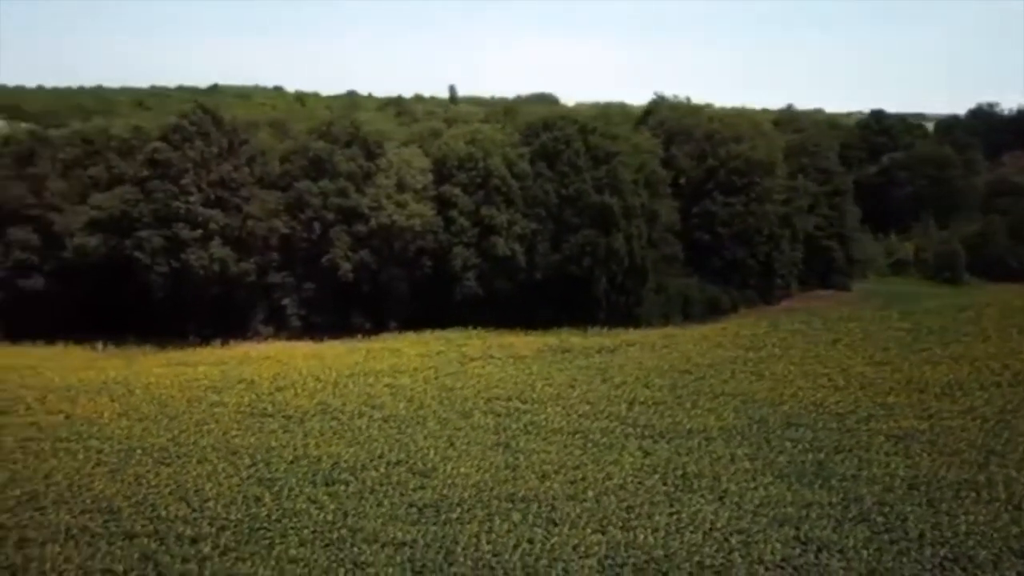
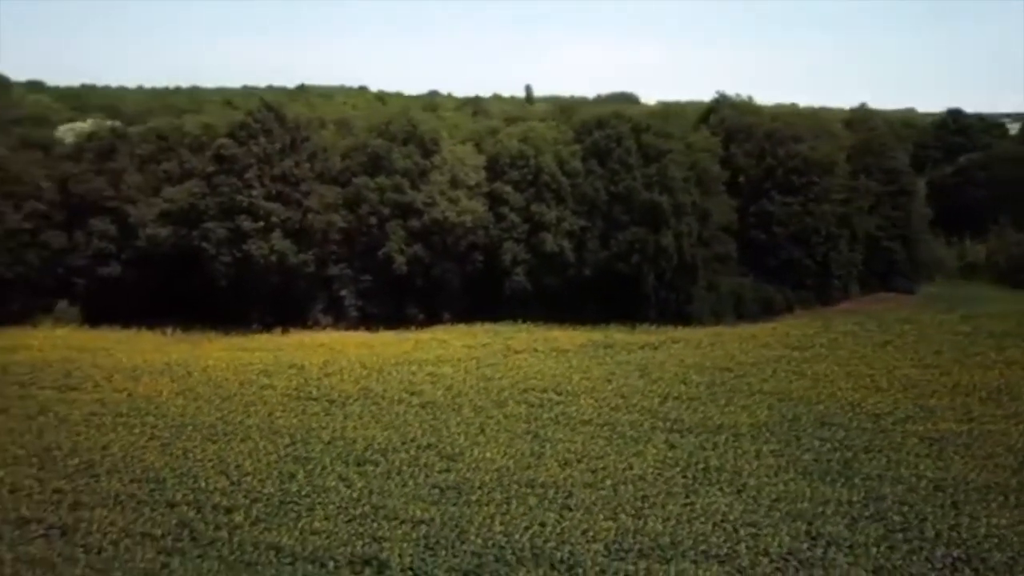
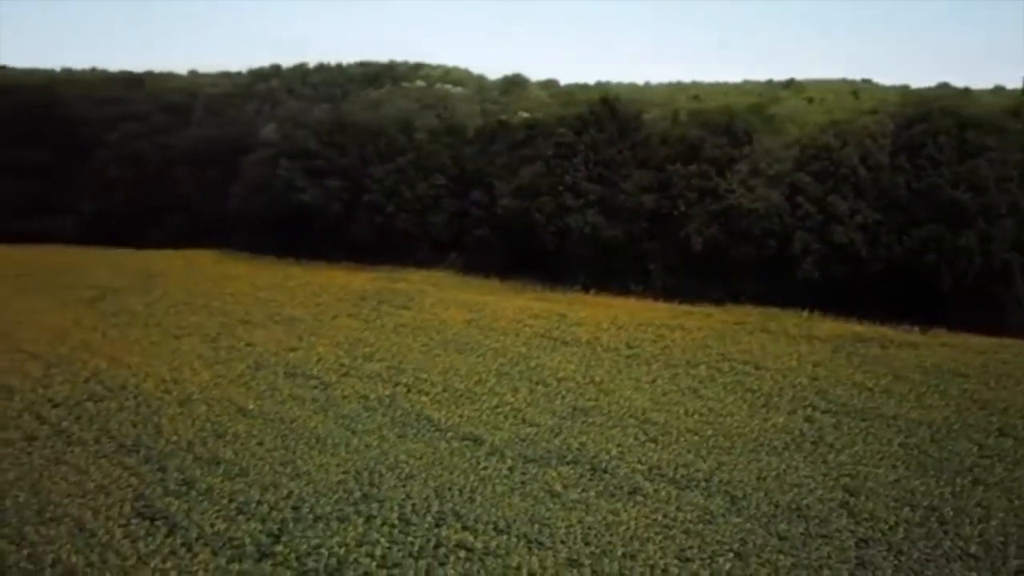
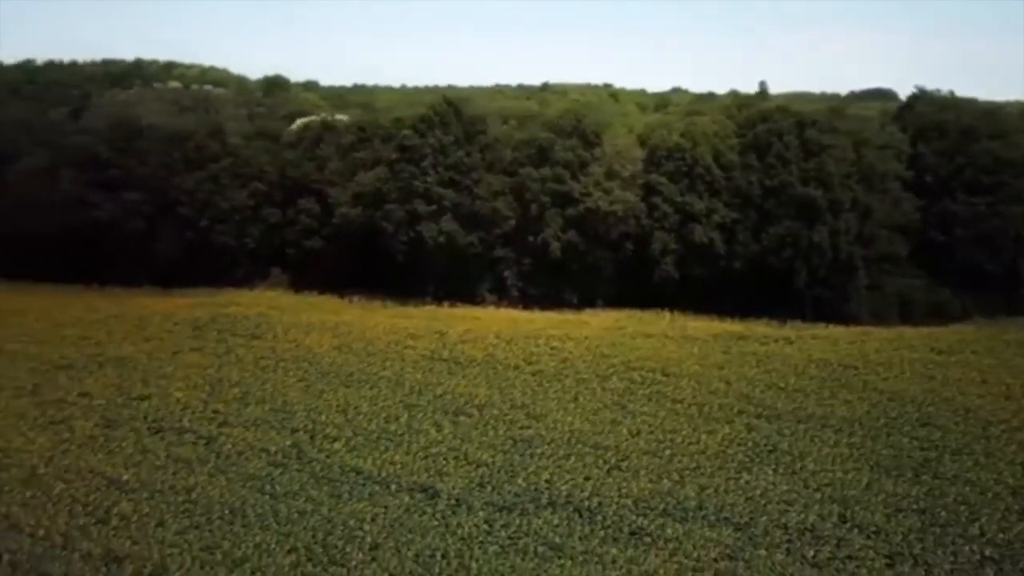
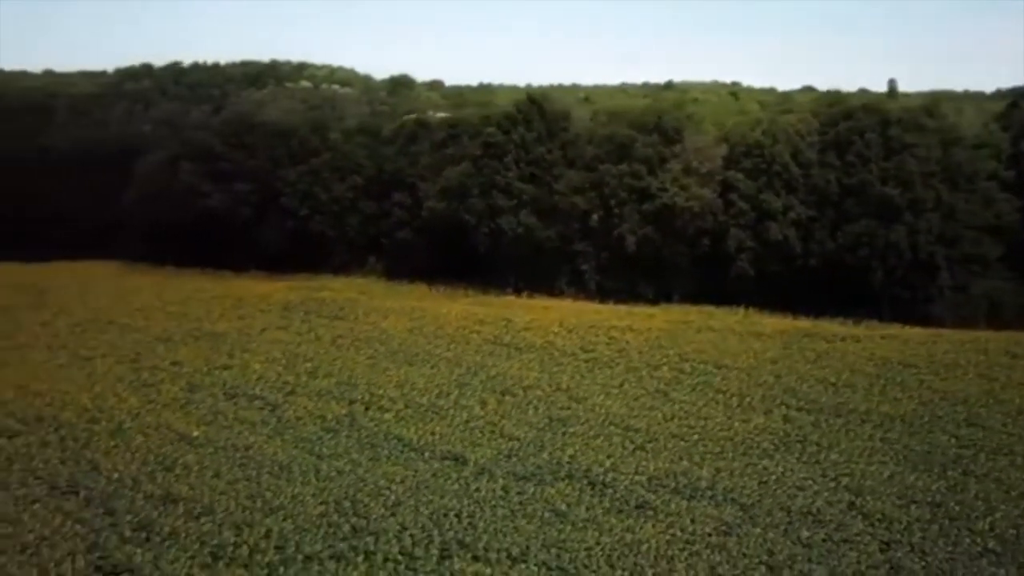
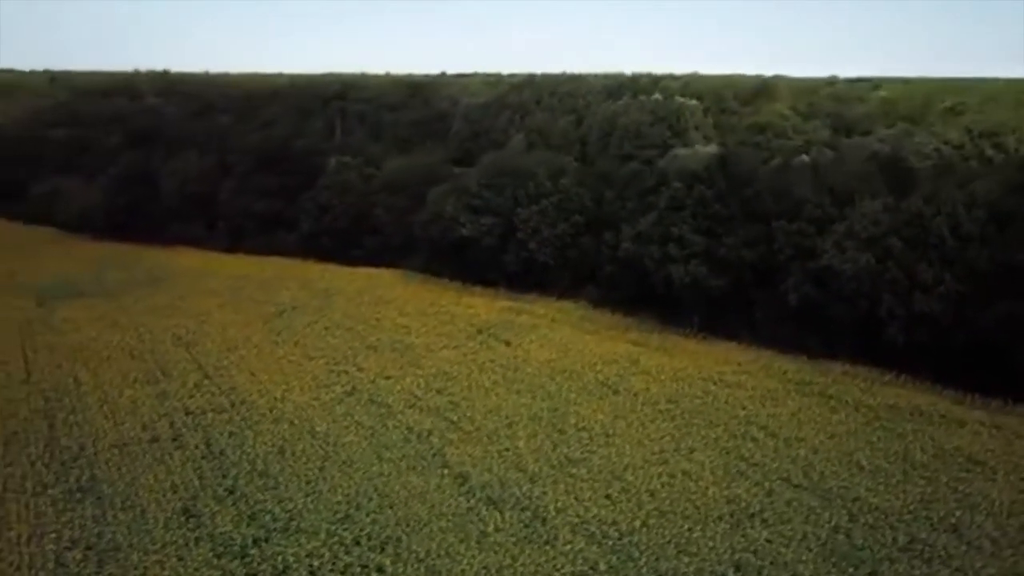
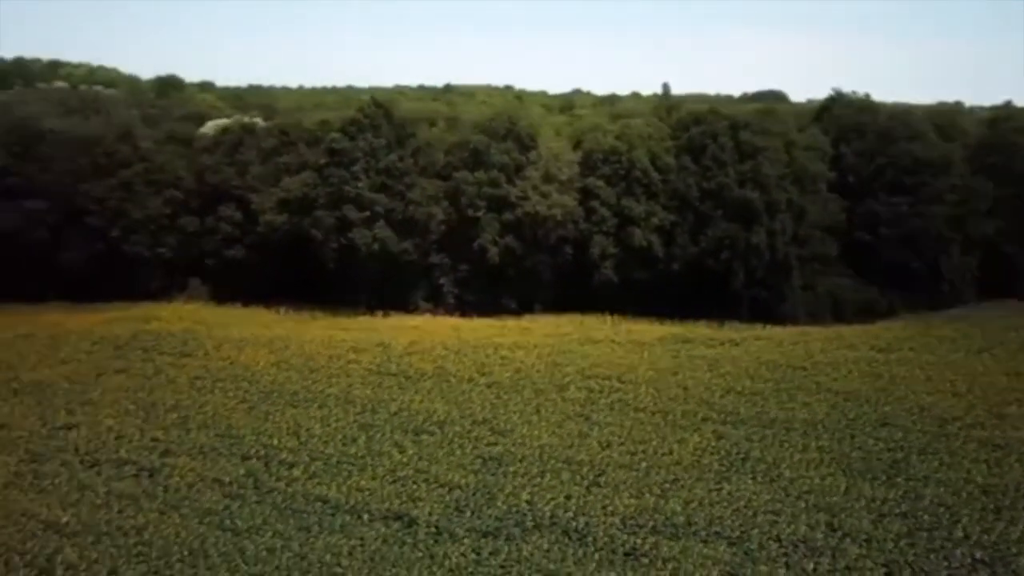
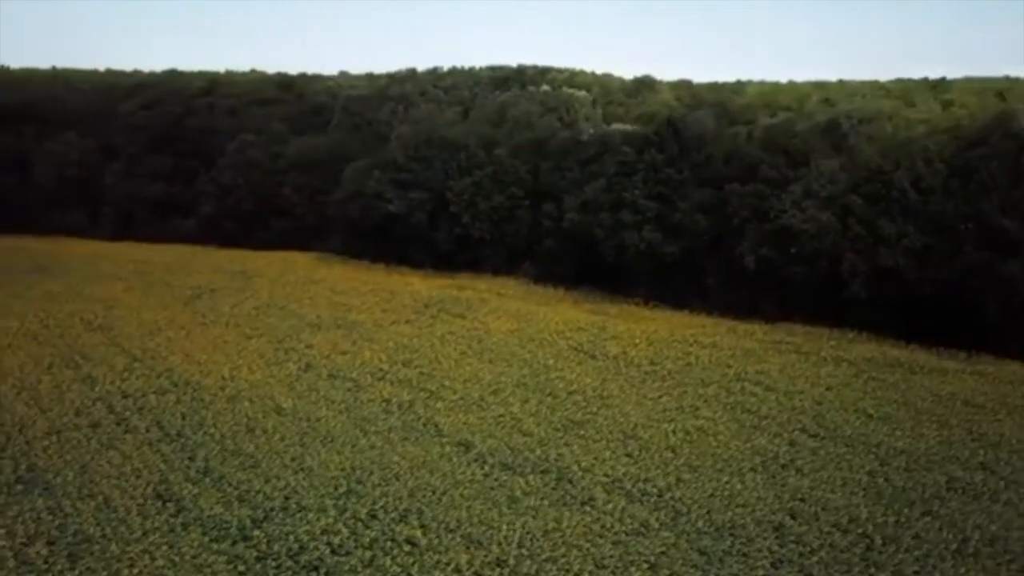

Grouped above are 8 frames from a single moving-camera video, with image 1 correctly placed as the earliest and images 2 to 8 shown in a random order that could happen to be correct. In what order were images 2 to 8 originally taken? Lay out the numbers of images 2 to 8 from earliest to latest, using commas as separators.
2, 7, 4, 5, 3, 8, 6
